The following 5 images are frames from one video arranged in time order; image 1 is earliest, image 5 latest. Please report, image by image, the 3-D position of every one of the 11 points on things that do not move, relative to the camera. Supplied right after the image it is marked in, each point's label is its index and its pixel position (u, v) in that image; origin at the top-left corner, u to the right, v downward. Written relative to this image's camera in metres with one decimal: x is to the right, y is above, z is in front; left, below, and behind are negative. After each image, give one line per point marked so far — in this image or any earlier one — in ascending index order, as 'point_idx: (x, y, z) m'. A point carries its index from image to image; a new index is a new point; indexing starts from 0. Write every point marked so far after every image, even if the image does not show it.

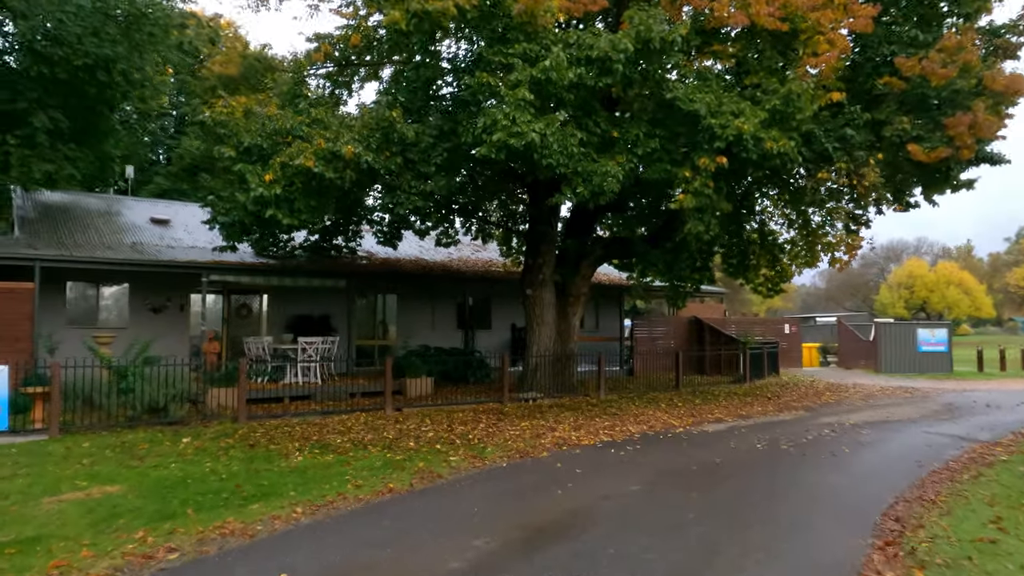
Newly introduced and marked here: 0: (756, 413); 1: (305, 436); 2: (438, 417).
0: (+4.0, -2.1, +12.6) m
1: (-2.8, -2.0, +10.2) m
2: (-1.2, -2.1, +12.2) m
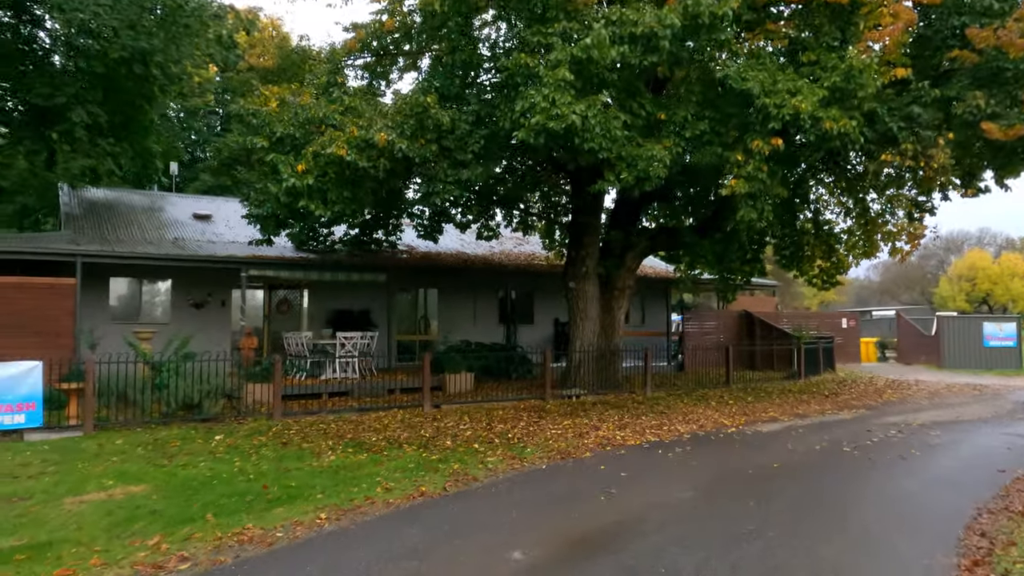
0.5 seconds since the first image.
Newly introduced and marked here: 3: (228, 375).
0: (+4.7, -1.9, +11.9) m
1: (-2.2, -1.9, +9.9) m
2: (-0.5, -2.0, +11.8) m
3: (-4.1, -1.3, +11.1) m
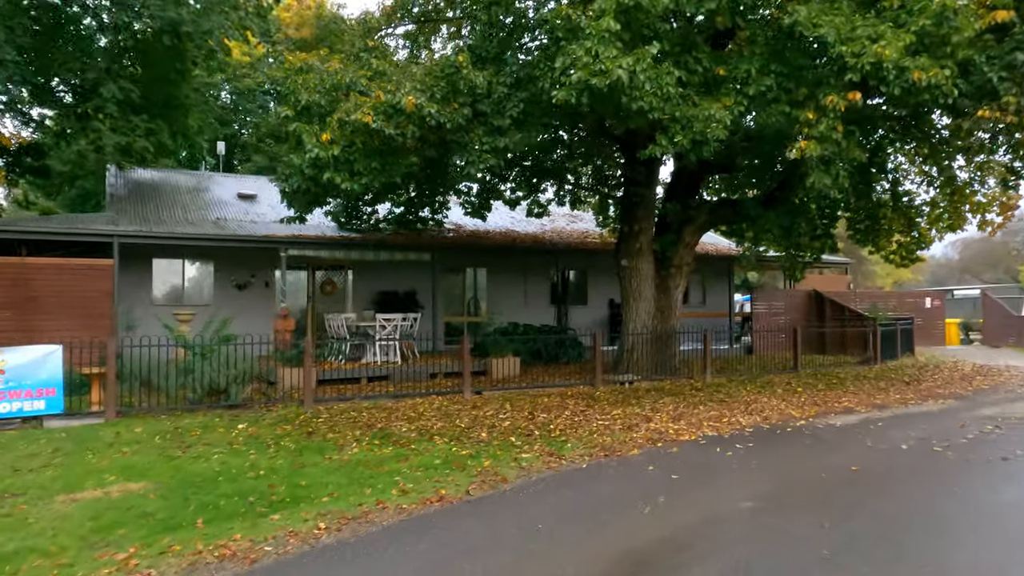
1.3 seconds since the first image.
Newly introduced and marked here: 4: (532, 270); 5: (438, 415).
0: (+5.4, -1.6, +10.7) m
1: (-1.7, -1.6, +9.2) m
2: (+0.1, -1.6, +11.0) m
3: (-3.5, -1.0, +10.5) m
4: (+0.5, +0.4, +19.5) m
5: (-1.0, -1.7, +9.9) m
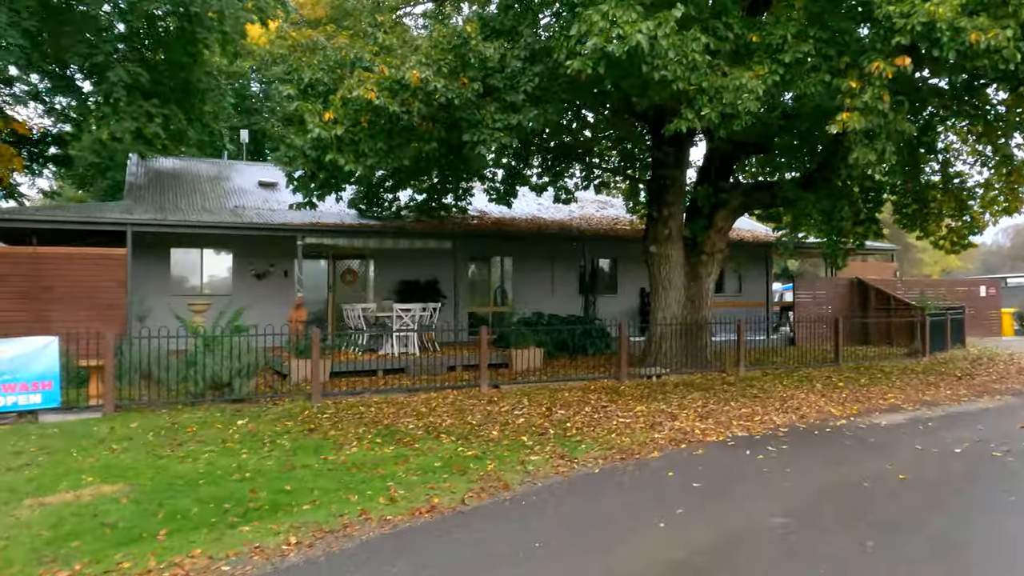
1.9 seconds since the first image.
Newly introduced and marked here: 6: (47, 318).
0: (+5.6, -1.4, +9.8) m
1: (-1.6, -1.5, +8.7) m
2: (+0.4, -1.5, +10.4) m
3: (-3.3, -0.8, +10.1) m
4: (+1.2, +0.7, +18.9) m
5: (-0.8, -1.5, +9.4) m
6: (-7.7, -0.5, +12.6) m
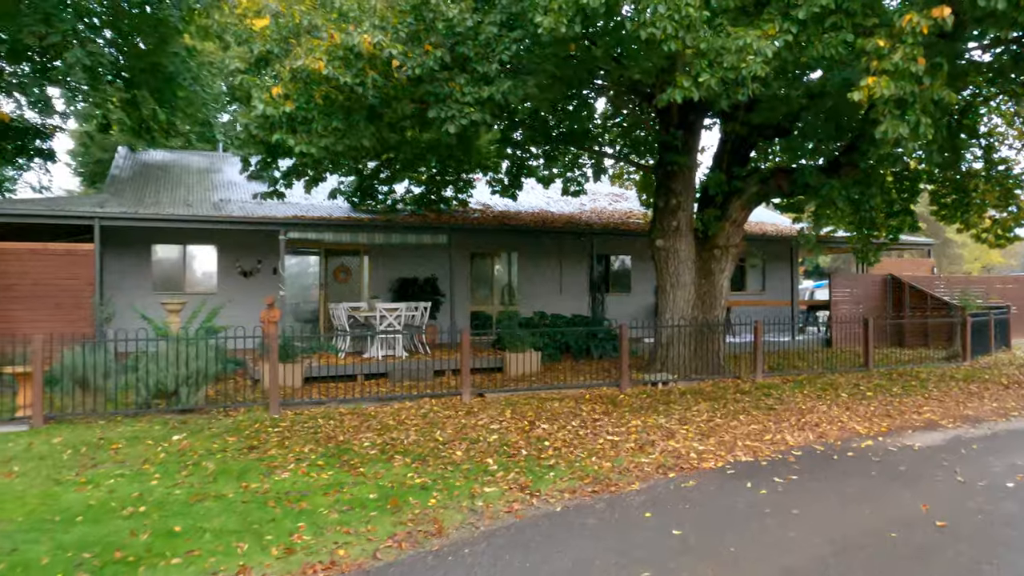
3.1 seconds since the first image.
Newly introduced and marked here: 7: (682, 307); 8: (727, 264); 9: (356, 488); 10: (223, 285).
0: (+5.4, -1.4, +8.5) m
1: (-1.8, -1.5, +7.7) m
2: (+0.2, -1.5, +9.3) m
3: (-3.5, -0.8, +9.1) m
4: (+1.3, +0.8, +17.7) m
5: (-1.0, -1.5, +8.3) m
6: (-7.8, -0.5, +11.8) m
7: (+2.6, -0.3, +11.7) m
8: (+3.4, +0.4, +12.0) m
9: (-1.2, -1.5, +5.7) m
10: (-5.6, +0.1, +14.6) m
